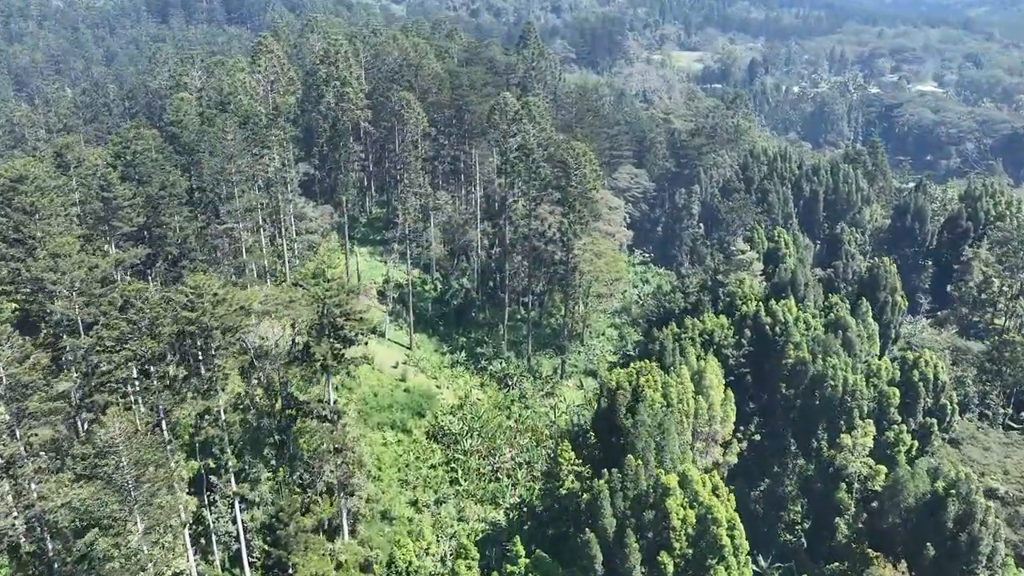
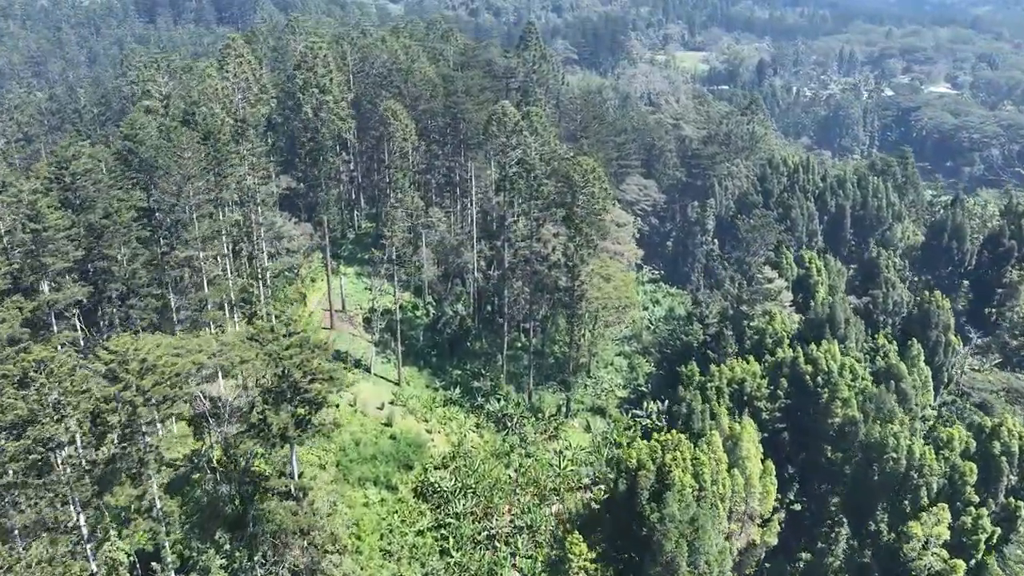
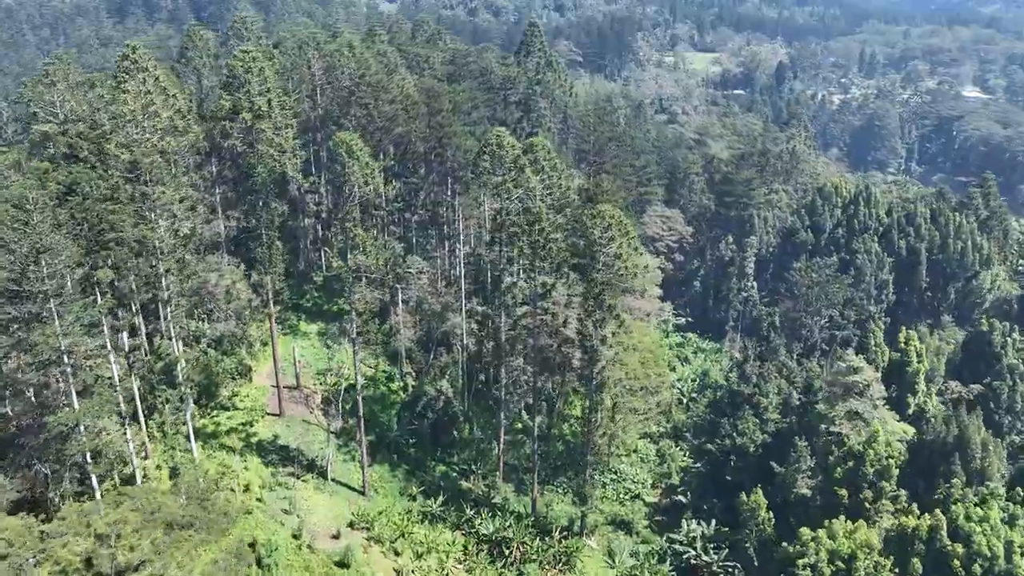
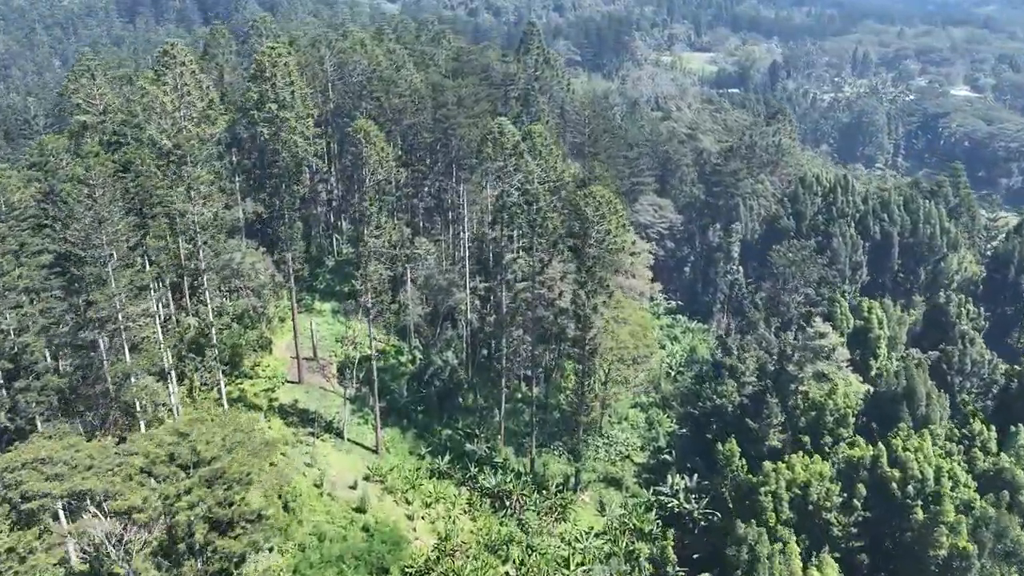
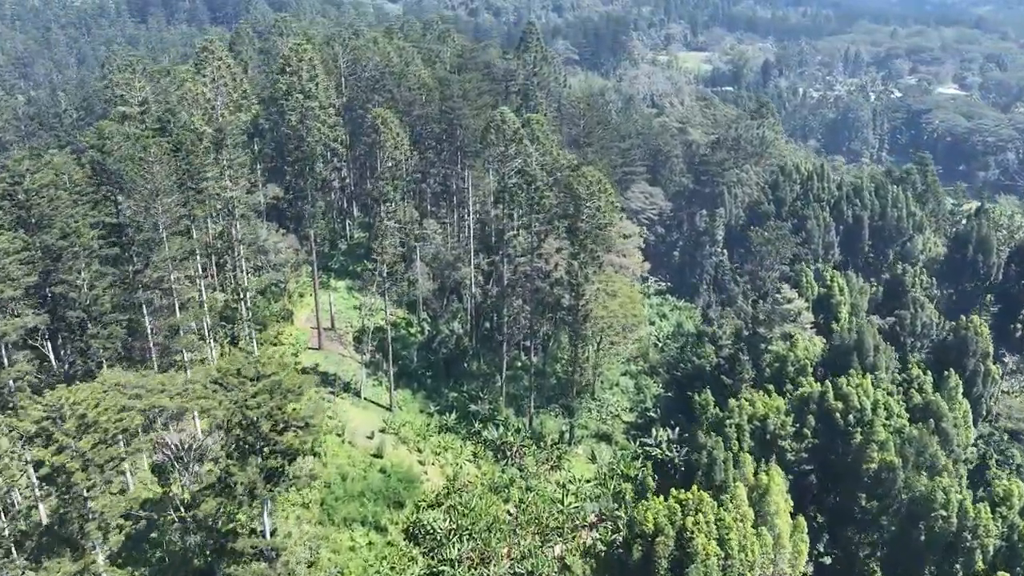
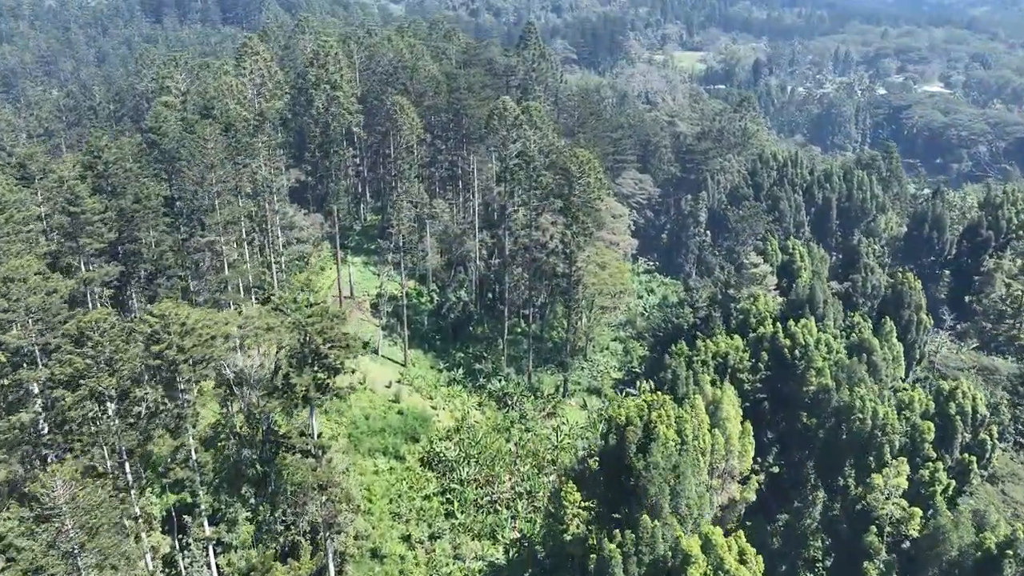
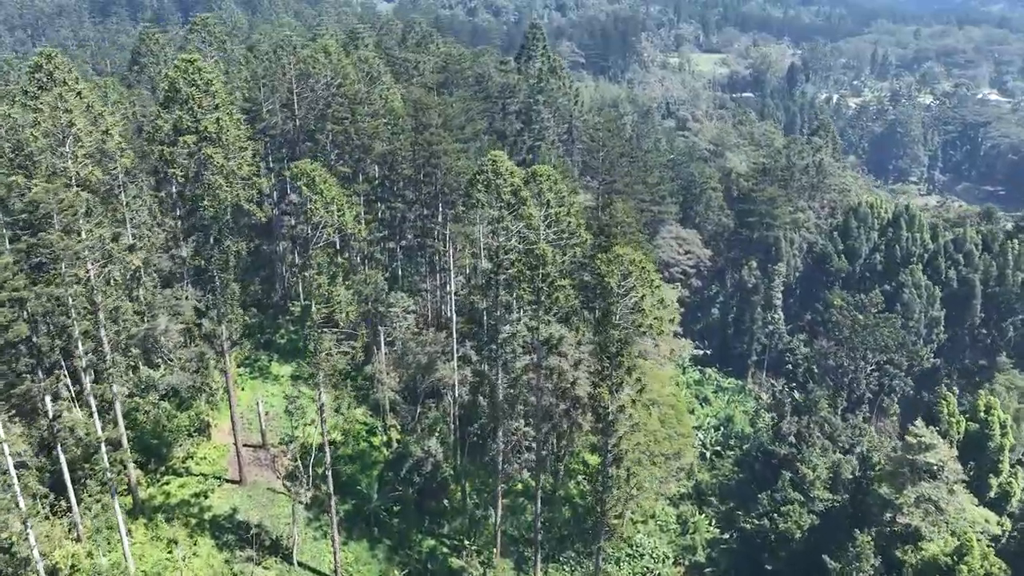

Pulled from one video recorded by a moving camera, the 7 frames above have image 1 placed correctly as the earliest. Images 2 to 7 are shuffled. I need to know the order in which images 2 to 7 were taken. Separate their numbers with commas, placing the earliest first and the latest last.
6, 2, 5, 4, 3, 7
